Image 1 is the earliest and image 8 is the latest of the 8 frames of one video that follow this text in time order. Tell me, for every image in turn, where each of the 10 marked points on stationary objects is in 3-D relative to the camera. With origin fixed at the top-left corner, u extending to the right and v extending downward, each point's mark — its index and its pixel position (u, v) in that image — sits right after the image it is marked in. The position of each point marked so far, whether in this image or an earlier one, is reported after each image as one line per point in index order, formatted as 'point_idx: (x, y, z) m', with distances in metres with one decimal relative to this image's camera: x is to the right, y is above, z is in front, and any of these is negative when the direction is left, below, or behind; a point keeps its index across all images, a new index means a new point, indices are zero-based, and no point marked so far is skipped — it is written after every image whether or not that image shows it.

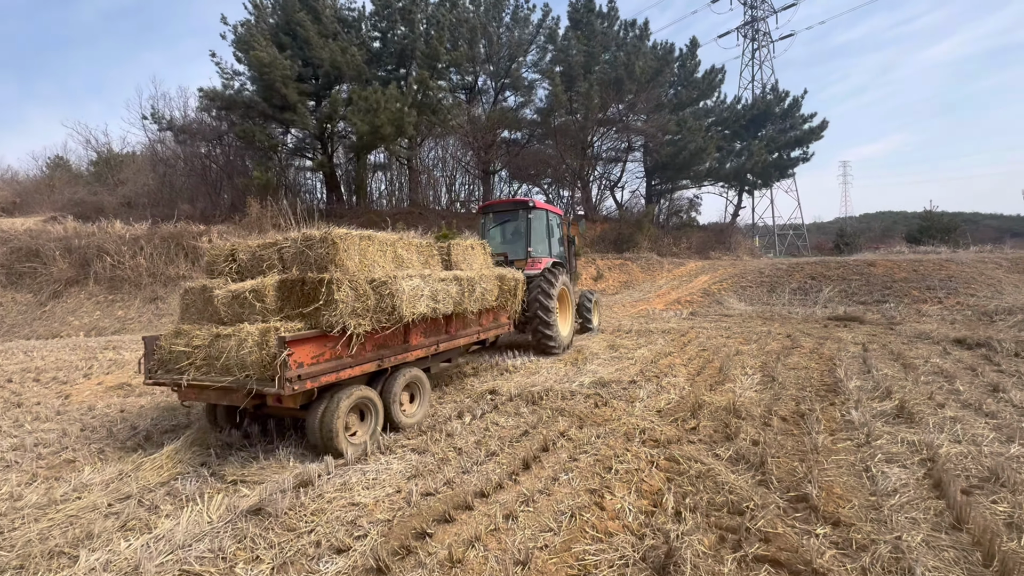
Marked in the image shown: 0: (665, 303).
0: (+4.5, -0.4, +13.7) m
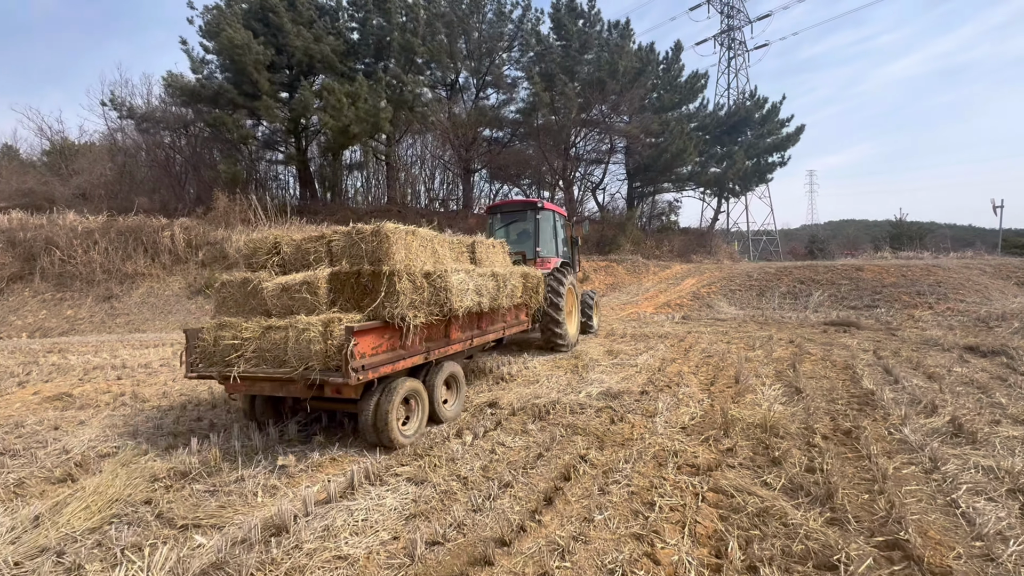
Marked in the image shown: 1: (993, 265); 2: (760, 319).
0: (+4.1, -0.5, +13.4) m
1: (+13.2, +0.6, +12.8) m
2: (+6.0, -0.7, +11.3) m
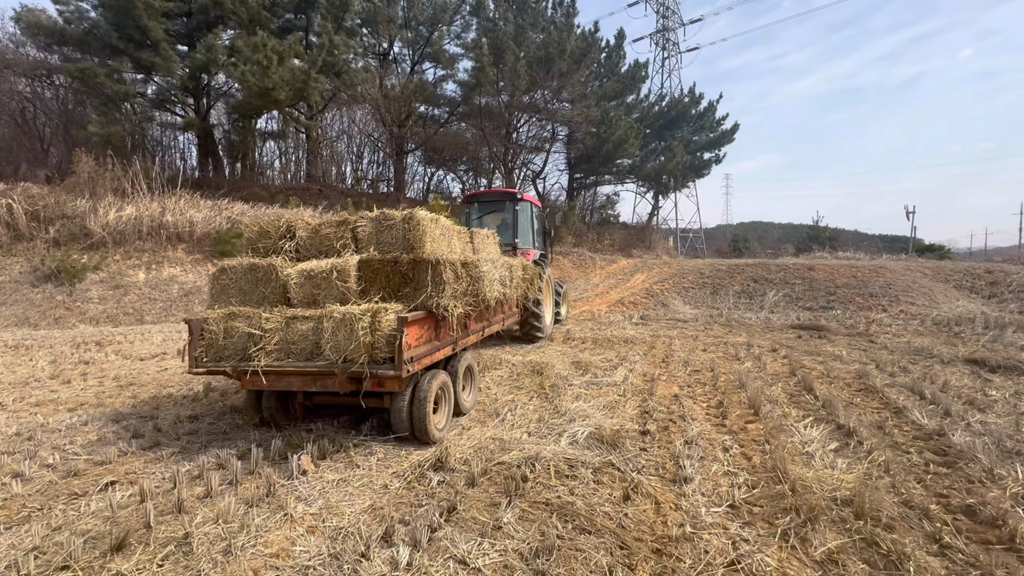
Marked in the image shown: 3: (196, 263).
0: (+2.5, -0.4, +12.2) m
1: (+11.7, +0.6, +13.0) m
2: (+4.7, -0.7, +10.5) m
3: (-9.1, +0.7, +13.4) m
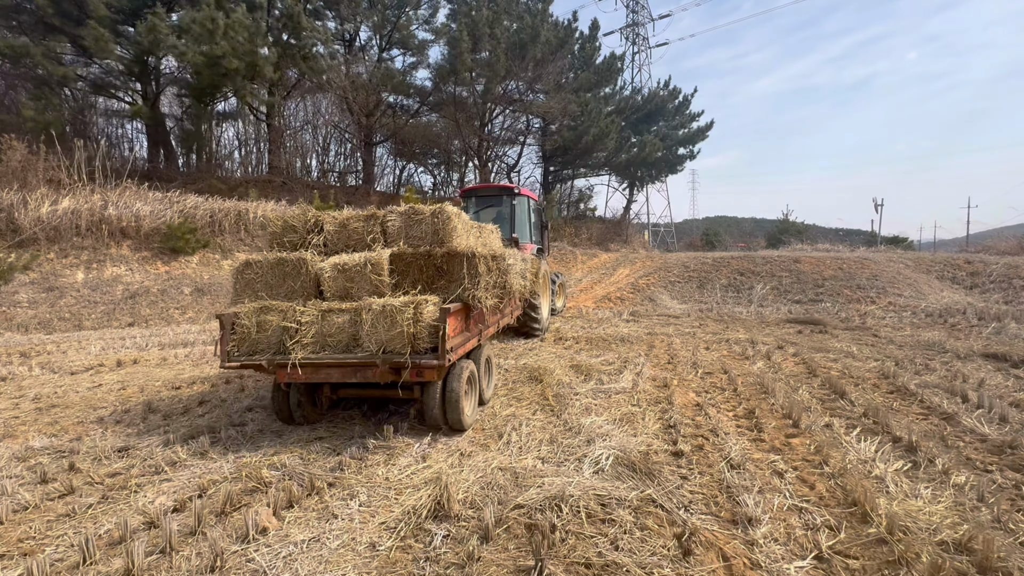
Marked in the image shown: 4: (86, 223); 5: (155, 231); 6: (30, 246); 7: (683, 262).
0: (+2.0, -0.3, +11.7) m
1: (+11.1, +0.8, +13.0) m
2: (+4.3, -0.6, +10.1) m
3: (-9.6, +0.7, +12.1) m
4: (-10.8, +1.7, +11.9) m
5: (-9.7, +1.5, +12.6) m
6: (-11.7, +1.0, +11.3) m
7: (+5.4, +0.8, +14.6) m
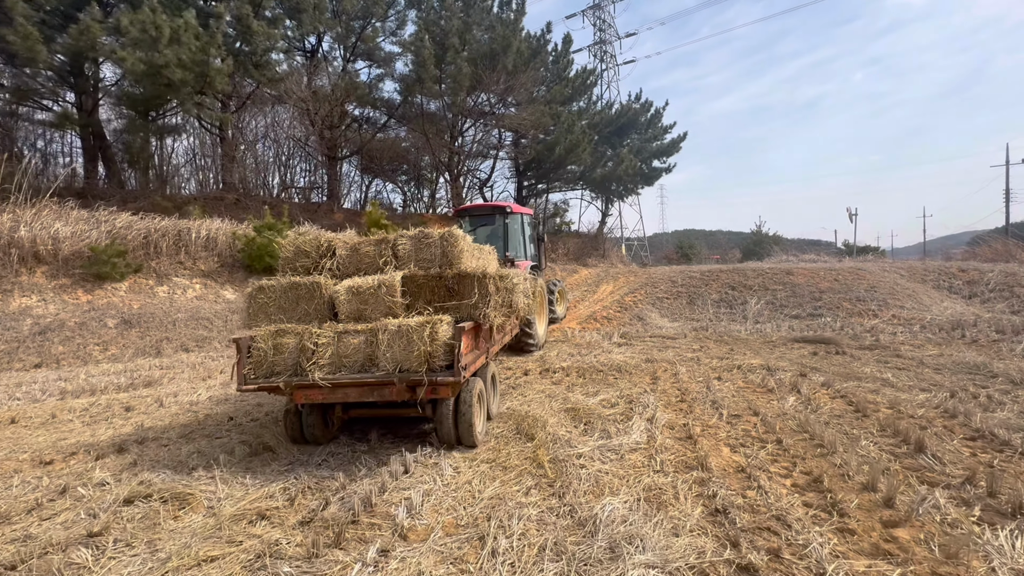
0: (+1.5, -0.7, +10.7) m
1: (+10.5, +0.5, +12.5) m
2: (+3.9, -0.9, +9.2) m
3: (-10.1, 0.0, +10.5) m
4: (-11.4, +0.9, +10.2) m
5: (-10.3, +0.8, +11.0) m
6: (-12.2, +0.3, +9.6) m
7: (+4.6, +0.4, +13.8) m
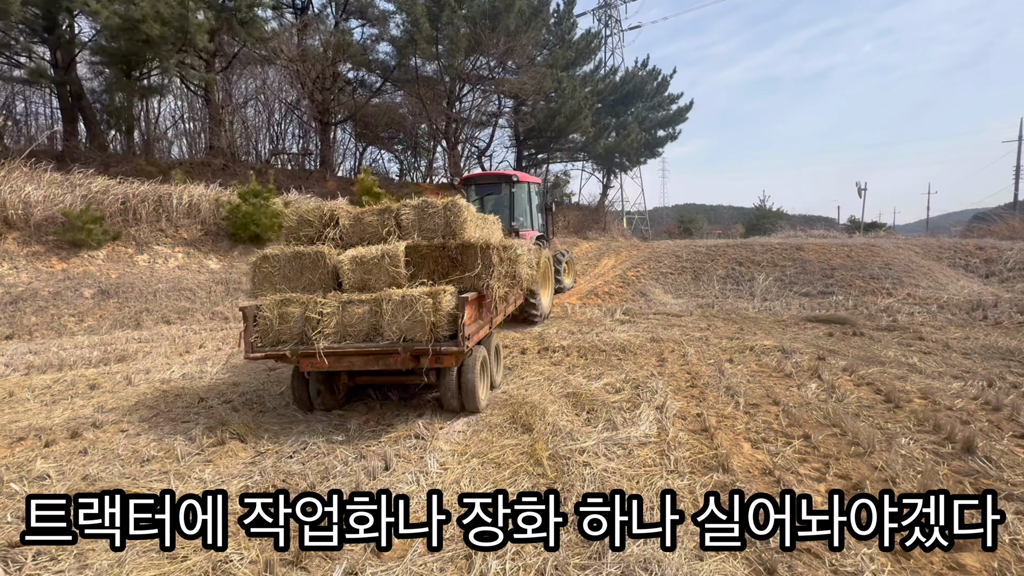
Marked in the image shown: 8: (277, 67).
0: (+1.5, -0.2, +10.2) m
1: (+10.4, +1.1, +12.0) m
2: (+3.8, -0.5, +8.7) m
3: (-10.2, +0.7, +9.9) m
4: (-11.4, +1.6, +9.6) m
5: (-10.3, +1.5, +10.4) m
6: (-12.2, +0.9, +9.0) m
7: (+4.6, +1.1, +13.3) m
8: (-9.4, +8.8, +18.6) m
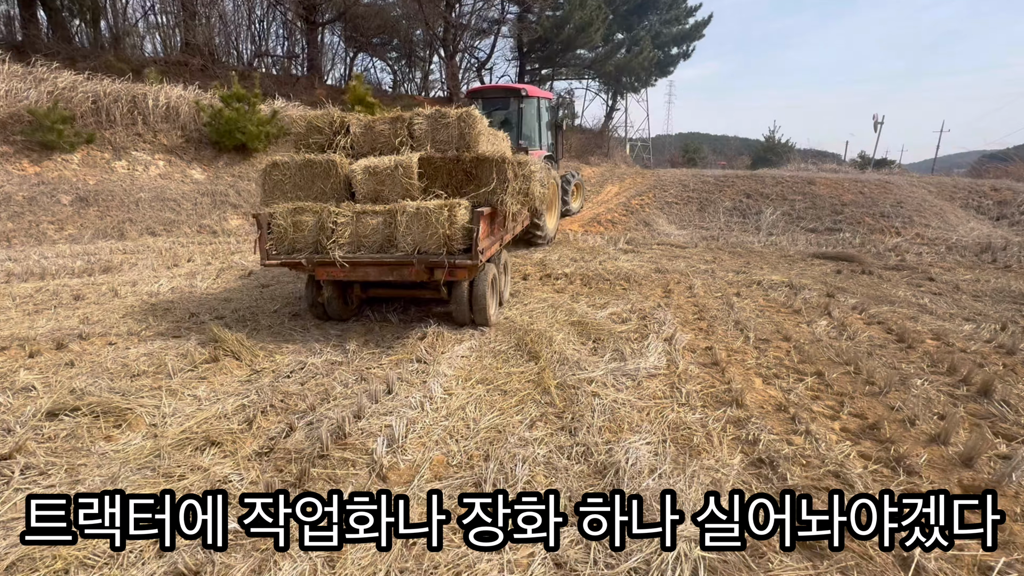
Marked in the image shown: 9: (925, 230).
0: (+1.5, +1.4, +9.9) m
1: (+10.5, +2.6, +11.6) m
2: (+3.8, +0.8, +8.5) m
3: (-10.1, +2.6, +9.3) m
4: (-11.4, +3.5, +8.8) m
5: (-10.2, +3.5, +9.6) m
6: (-12.2, +2.8, +8.3) m
7: (+4.6, +3.0, +12.8) m
8: (-9.1, +12.0, +16.6) m
9: (+8.2, +1.2, +9.2) m
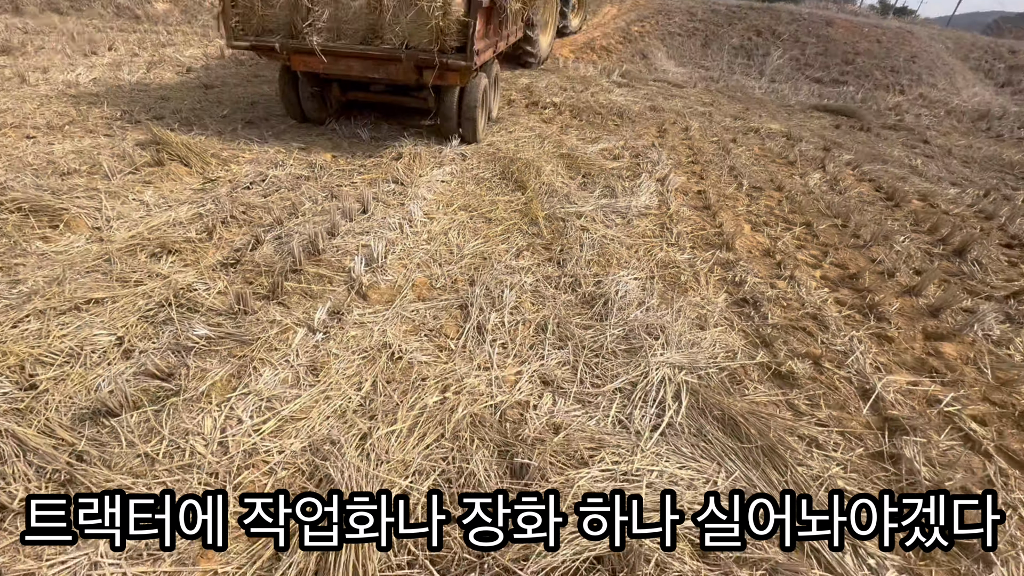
0: (+1.1, +4.5, +8.8) m
1: (+10.1, +5.7, +10.7) m
2: (+3.5, +3.4, +7.9) m
3: (-10.3, +6.1, +6.9) m
4: (-11.4, +6.9, +6.1) m
5: (-10.3, +7.1, +6.9) m
6: (-12.2, +6.1, +5.7) m
7: (+4.2, +6.8, +11.3) m
8: (-8.9, +17.3, +10.8) m
9: (+7.8, +3.7, +8.7) m
